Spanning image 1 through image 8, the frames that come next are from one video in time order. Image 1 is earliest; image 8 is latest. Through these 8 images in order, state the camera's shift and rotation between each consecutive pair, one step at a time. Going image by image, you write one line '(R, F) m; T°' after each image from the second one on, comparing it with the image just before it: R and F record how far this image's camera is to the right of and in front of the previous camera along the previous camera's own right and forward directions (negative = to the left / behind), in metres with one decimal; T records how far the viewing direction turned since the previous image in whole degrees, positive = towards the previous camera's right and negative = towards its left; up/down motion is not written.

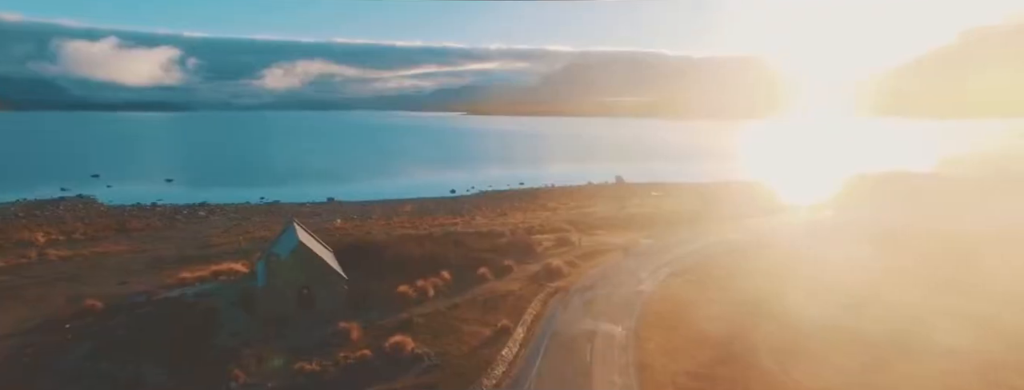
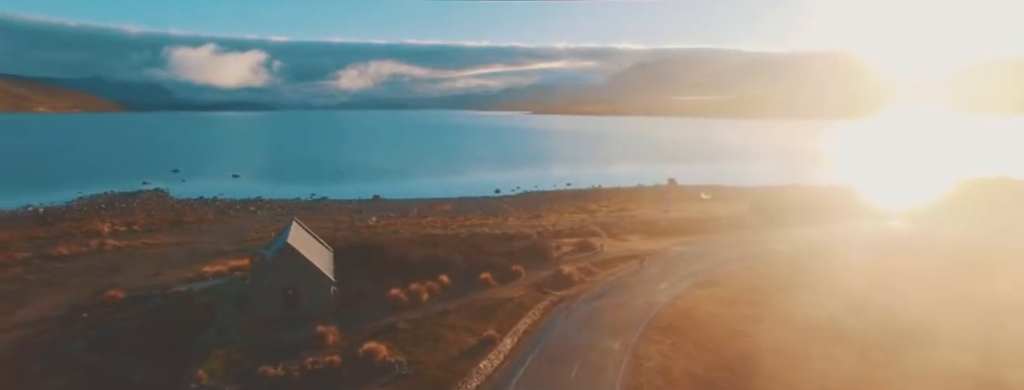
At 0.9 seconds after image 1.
(+1.8, +0.8) m; -7°
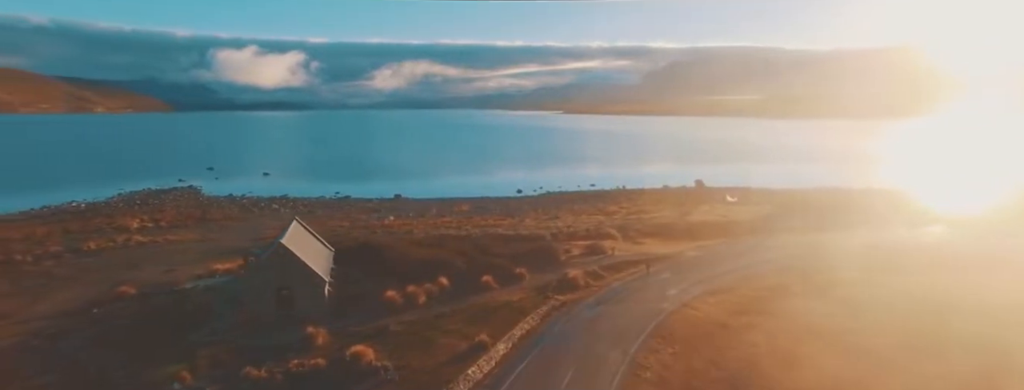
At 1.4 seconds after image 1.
(+0.8, +0.3) m; -3°
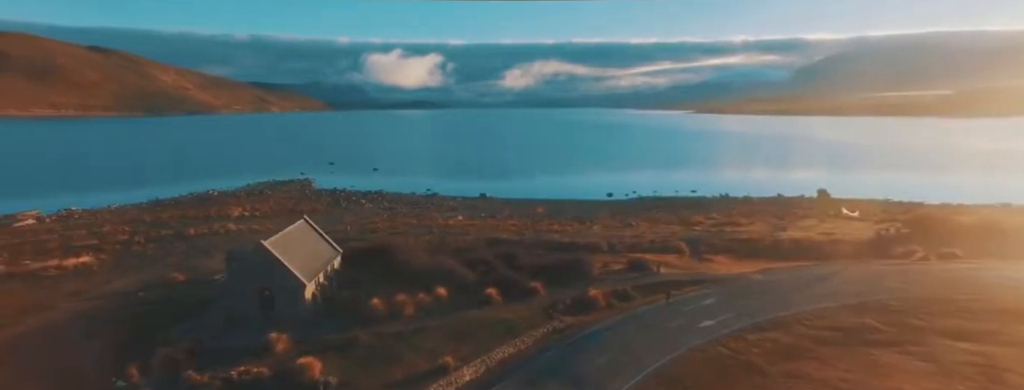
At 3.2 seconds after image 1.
(+3.0, +1.7) m; -14°
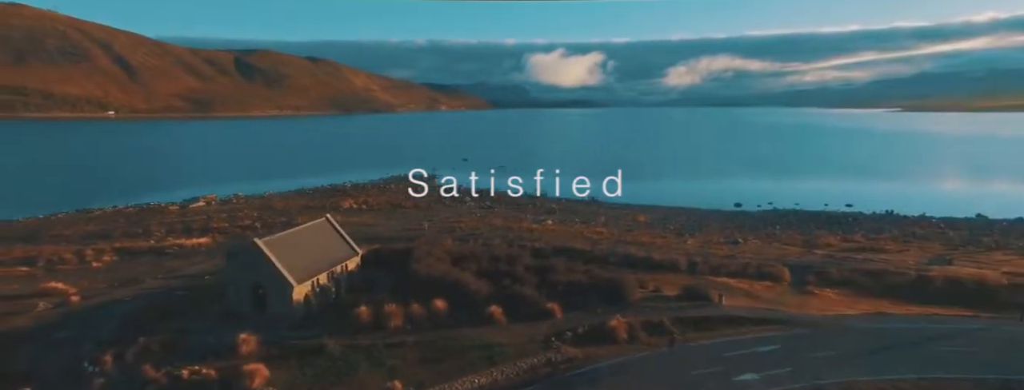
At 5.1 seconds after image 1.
(+3.3, +2.1) m; -17°
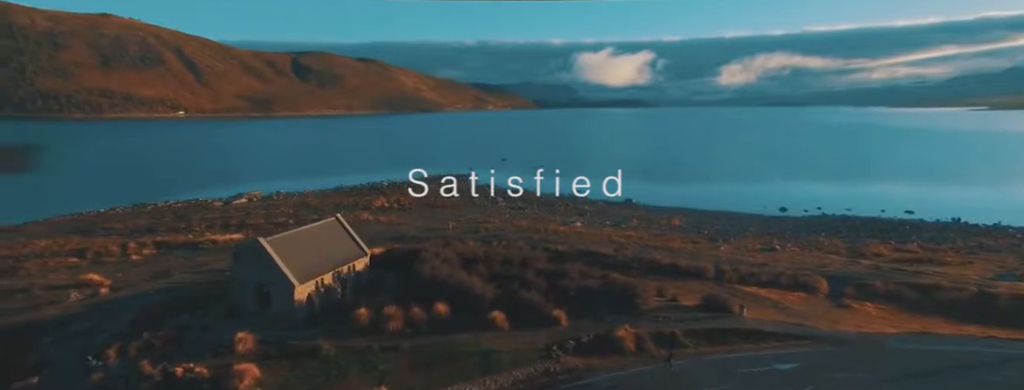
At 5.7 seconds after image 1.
(+0.9, +0.5) m; -5°
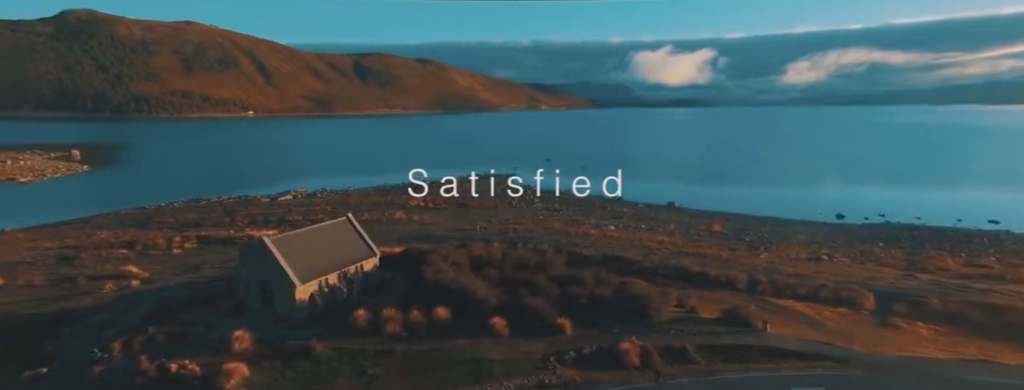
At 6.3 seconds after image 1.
(+1.1, +0.6) m; -6°
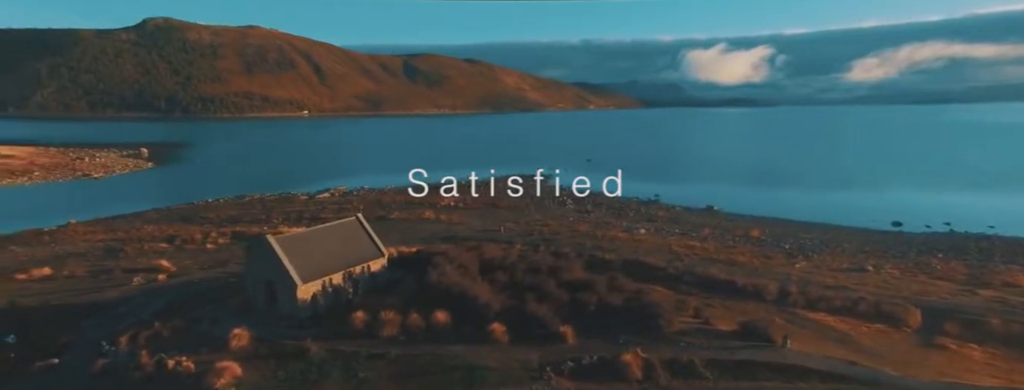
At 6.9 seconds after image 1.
(+0.9, +0.5) m; -5°
